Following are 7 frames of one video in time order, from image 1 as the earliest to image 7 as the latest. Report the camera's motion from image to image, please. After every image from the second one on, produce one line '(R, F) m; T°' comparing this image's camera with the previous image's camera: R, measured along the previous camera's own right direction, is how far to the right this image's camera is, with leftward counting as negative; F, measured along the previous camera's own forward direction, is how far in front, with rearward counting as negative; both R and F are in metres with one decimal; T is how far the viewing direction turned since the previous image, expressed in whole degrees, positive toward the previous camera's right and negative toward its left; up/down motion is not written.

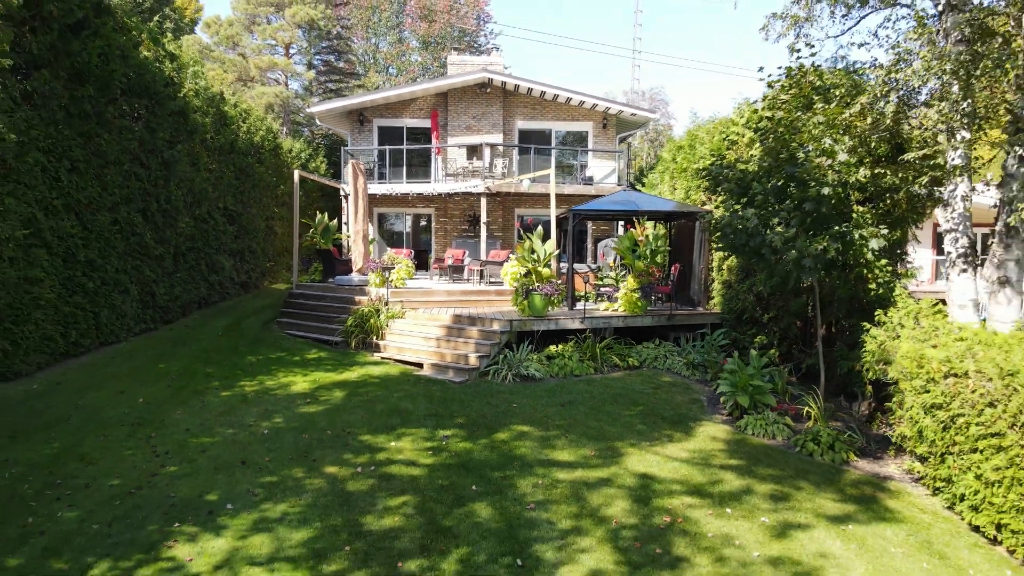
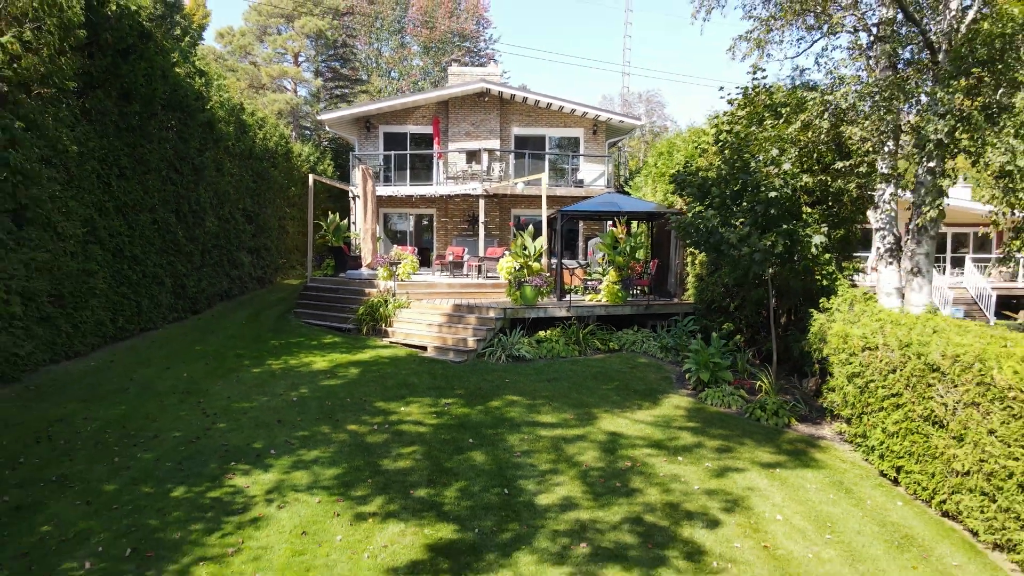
(+0.1, -1.1) m; 0°
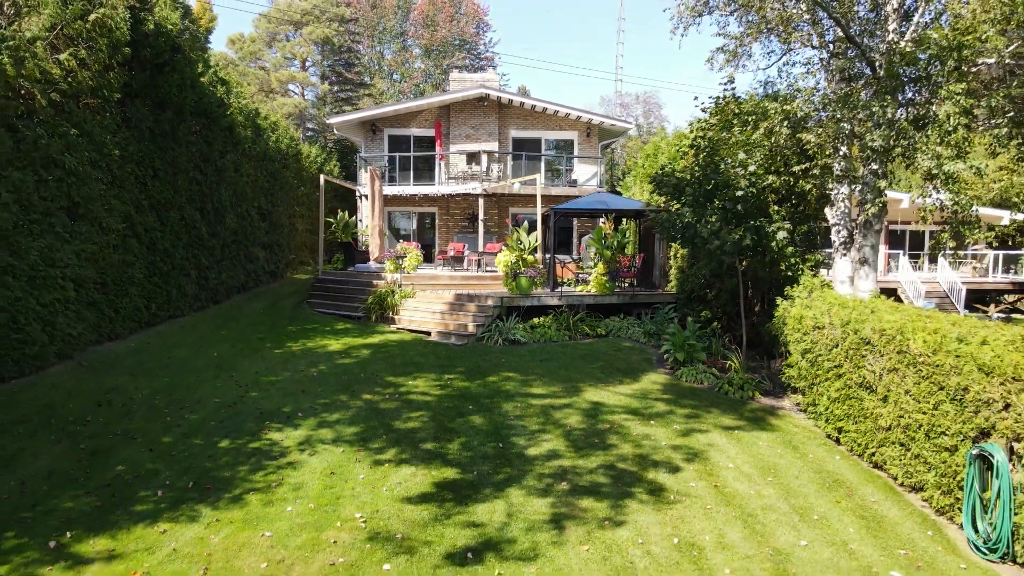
(0.0, -1.0) m; 0°
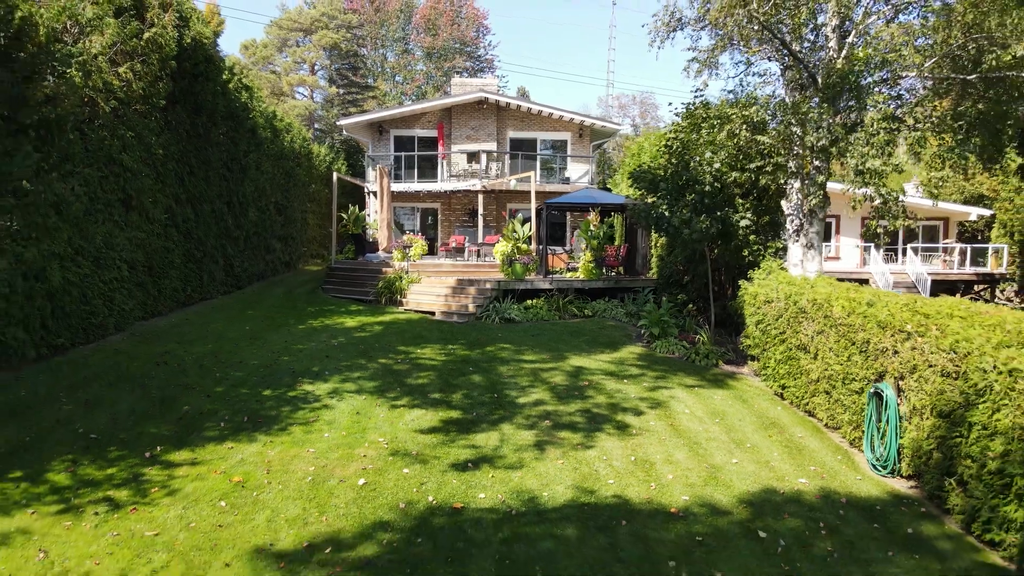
(0.0, -1.3) m; 0°
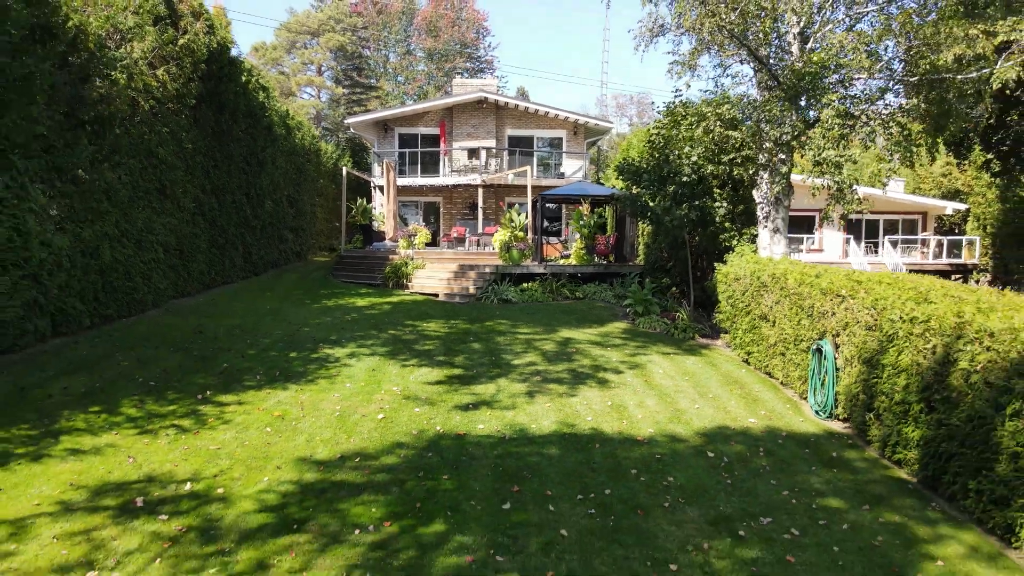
(0.0, -1.1) m; 0°
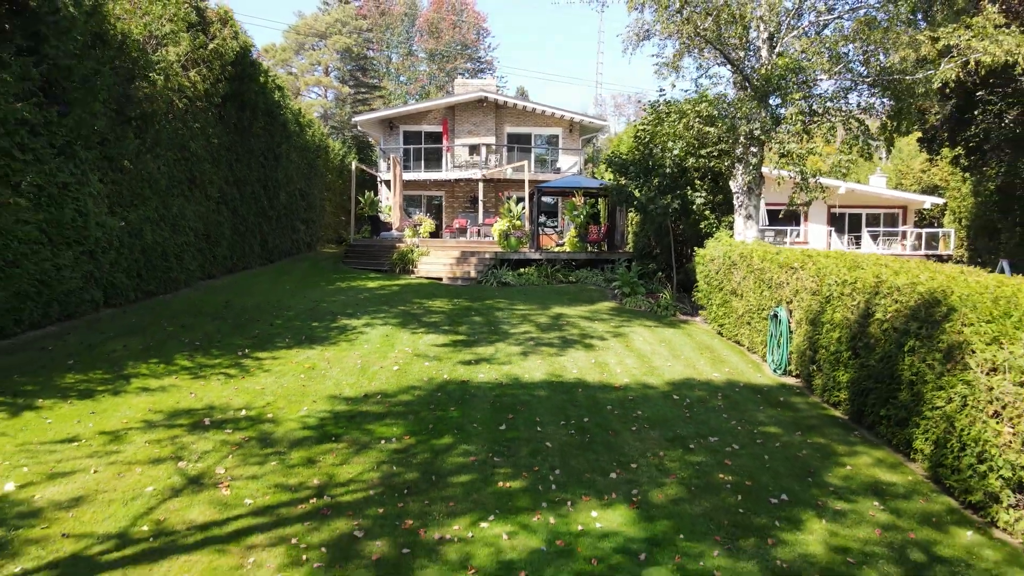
(0.0, -1.1) m; 0°
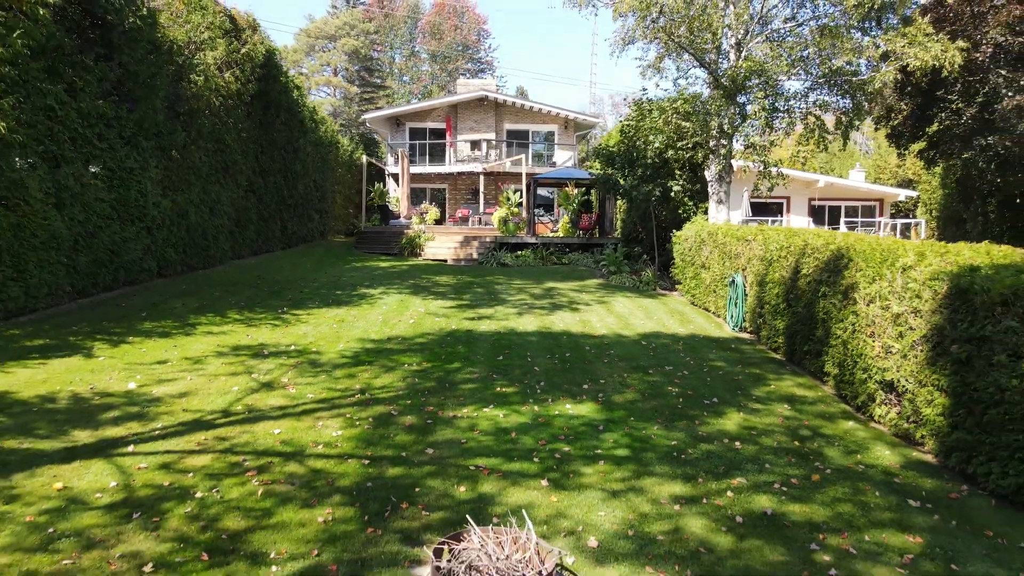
(0.0, -1.5) m; 0°
